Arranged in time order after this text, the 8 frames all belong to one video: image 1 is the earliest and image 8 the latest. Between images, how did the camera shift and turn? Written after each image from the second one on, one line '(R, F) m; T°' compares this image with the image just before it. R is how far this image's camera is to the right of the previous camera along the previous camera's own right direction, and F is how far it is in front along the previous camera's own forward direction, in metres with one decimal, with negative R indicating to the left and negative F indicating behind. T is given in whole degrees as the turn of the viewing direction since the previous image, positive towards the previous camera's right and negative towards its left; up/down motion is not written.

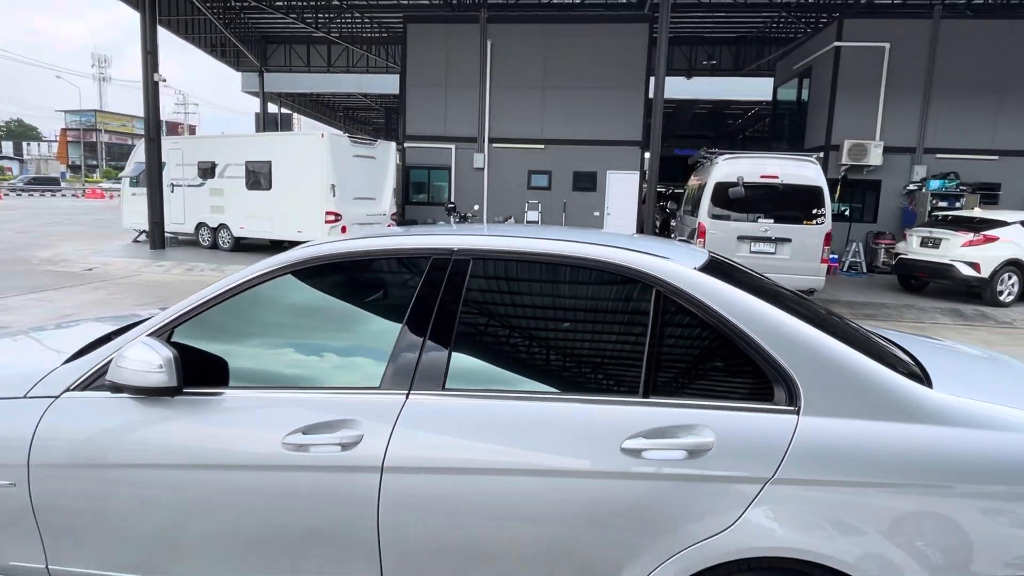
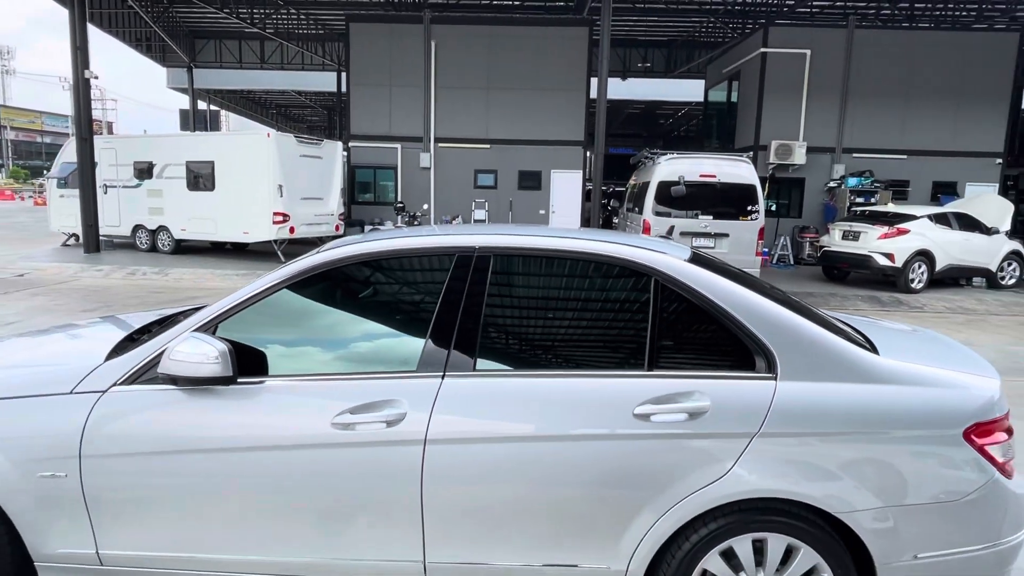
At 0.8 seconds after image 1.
(-0.3, -0.3) m; +6°
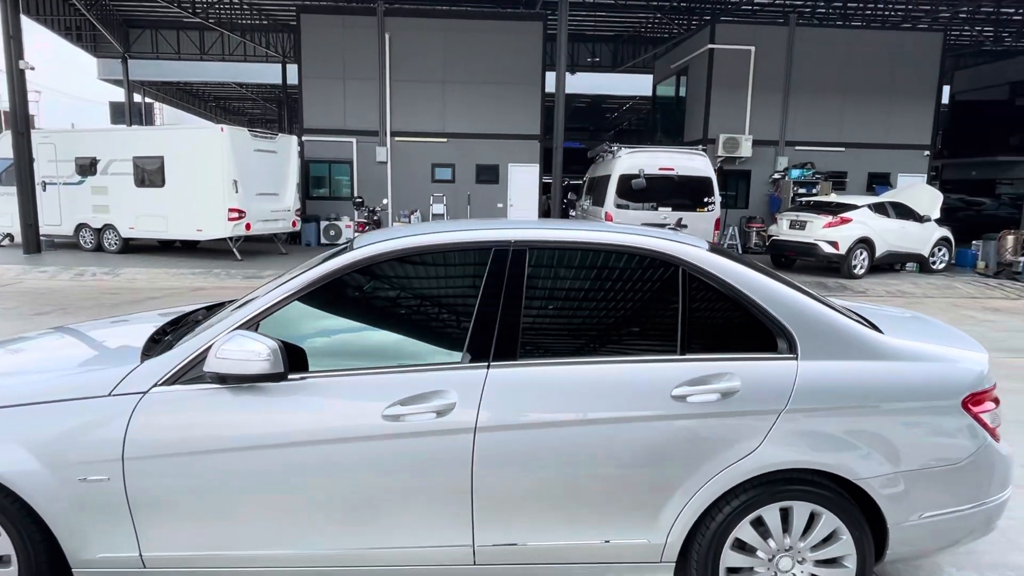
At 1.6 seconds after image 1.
(-0.3, -0.1) m; +5°
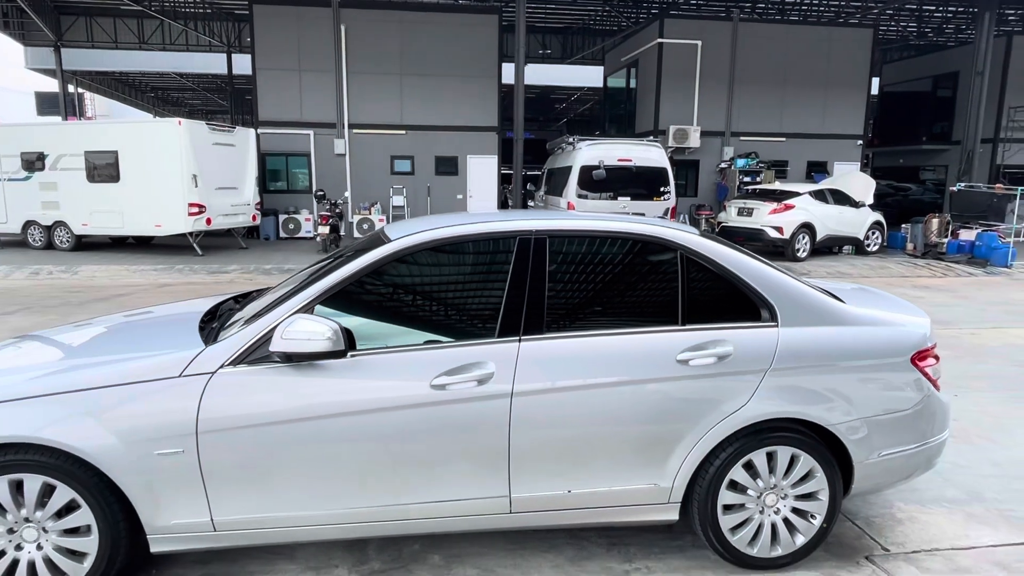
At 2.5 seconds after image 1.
(-0.3, -0.3) m; +5°
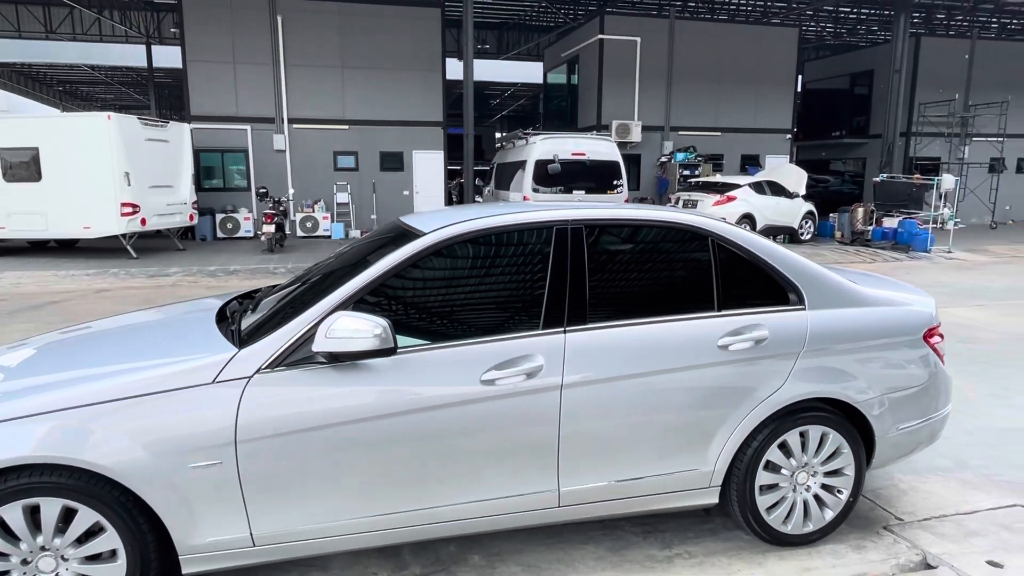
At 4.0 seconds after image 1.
(-0.4, +0.1) m; +6°
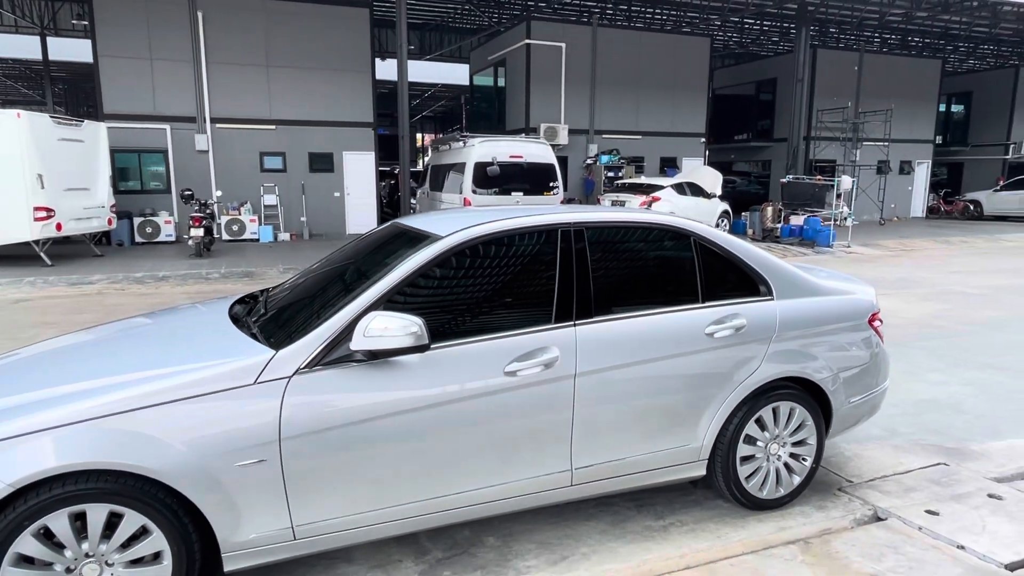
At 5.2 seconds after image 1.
(-0.4, -0.2) m; +7°
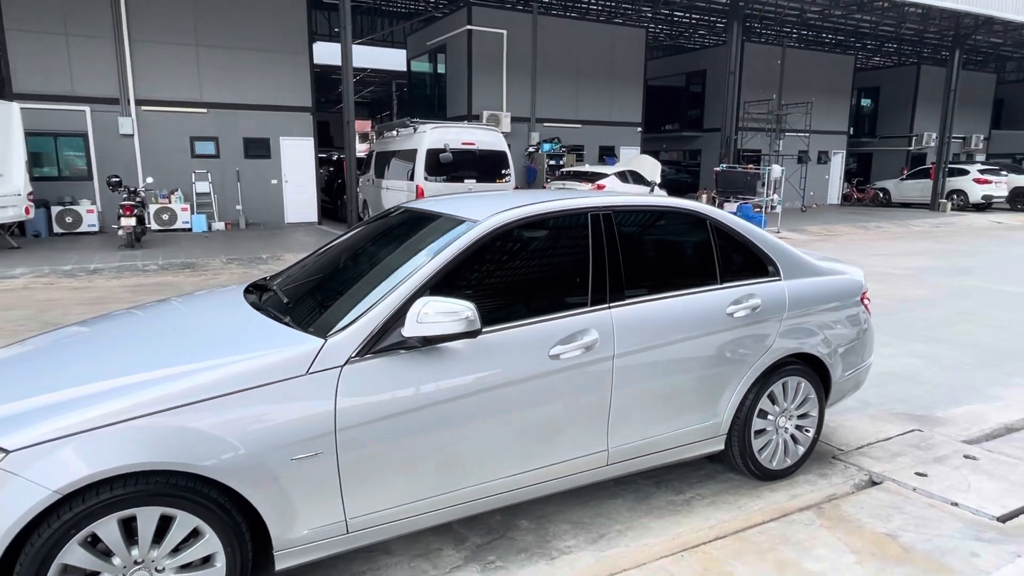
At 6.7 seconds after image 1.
(-0.5, 0.0) m; +6°
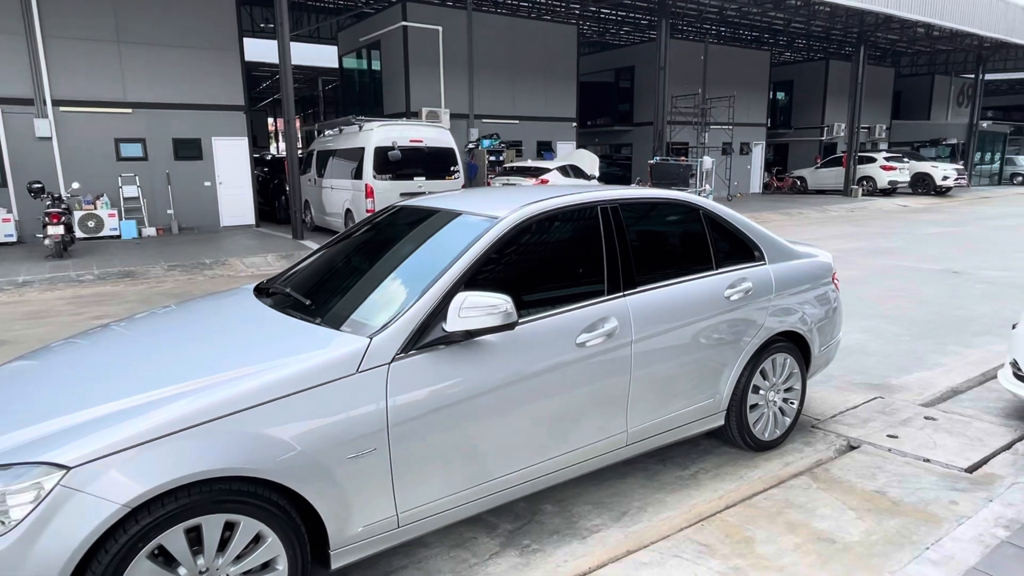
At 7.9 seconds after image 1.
(-0.4, -0.1) m; +6°
